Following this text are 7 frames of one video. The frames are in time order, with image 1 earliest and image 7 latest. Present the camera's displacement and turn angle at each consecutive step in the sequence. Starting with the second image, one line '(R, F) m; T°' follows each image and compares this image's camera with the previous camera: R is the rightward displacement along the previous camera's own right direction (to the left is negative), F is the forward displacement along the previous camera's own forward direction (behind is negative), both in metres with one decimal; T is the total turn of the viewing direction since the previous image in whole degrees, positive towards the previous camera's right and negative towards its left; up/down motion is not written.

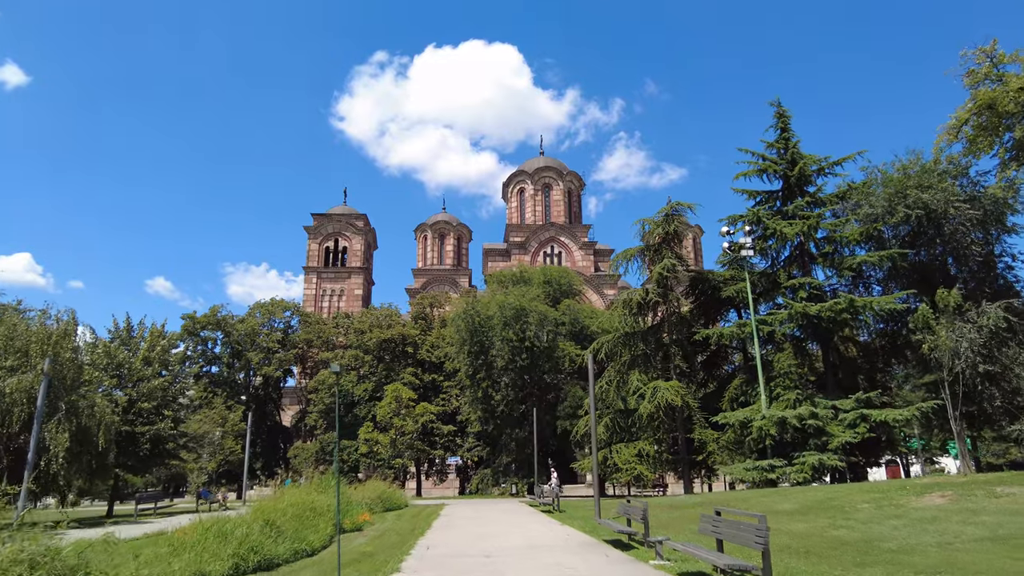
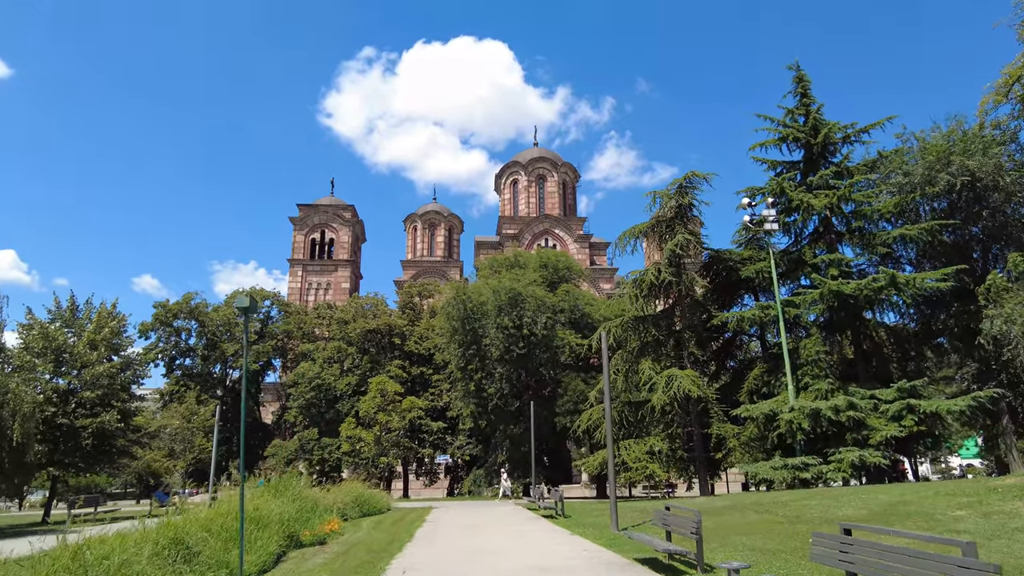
(-0.2, +2.6) m; +1°
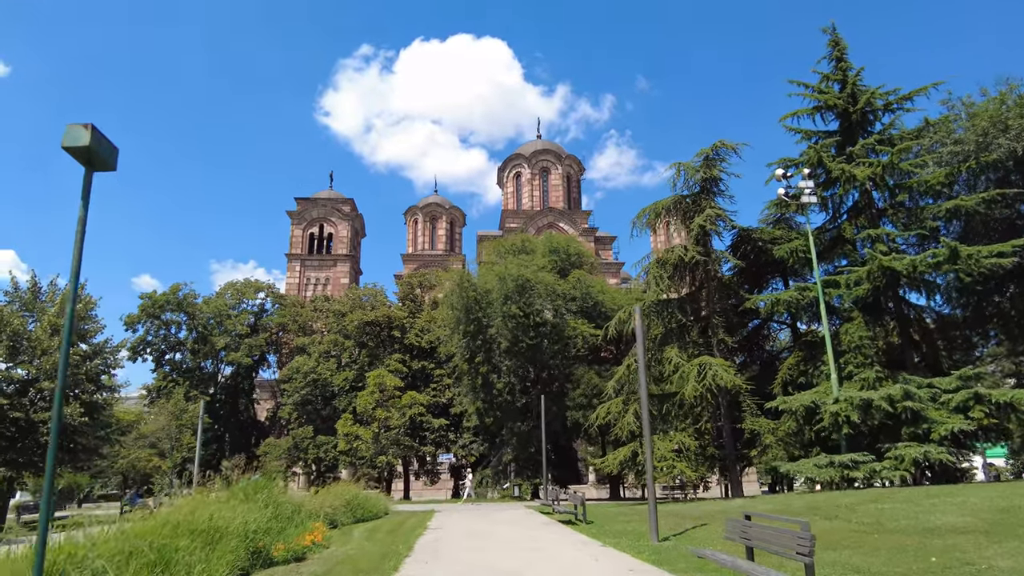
(-0.3, +2.1) m; 0°
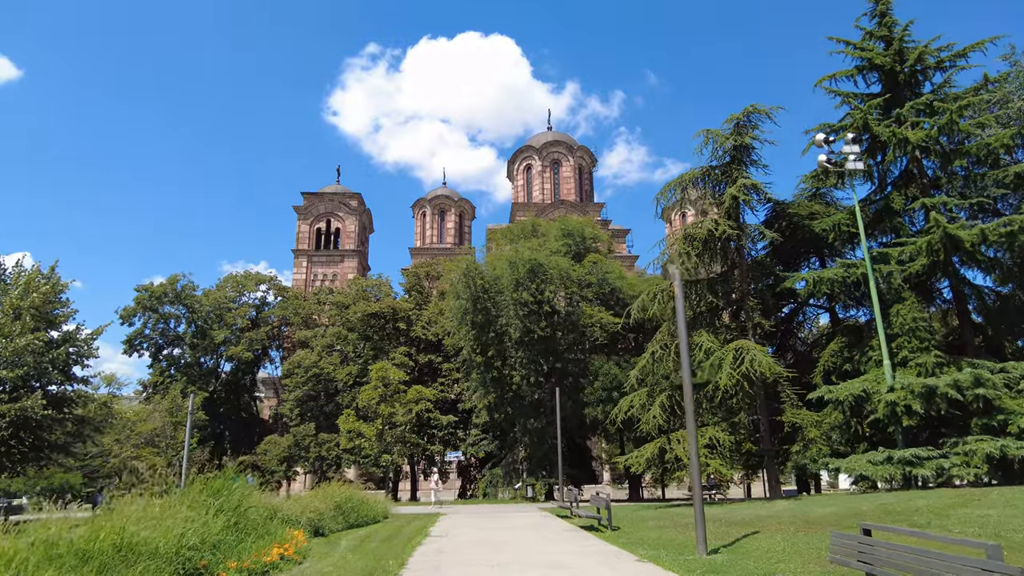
(0.0, +1.9) m; -1°
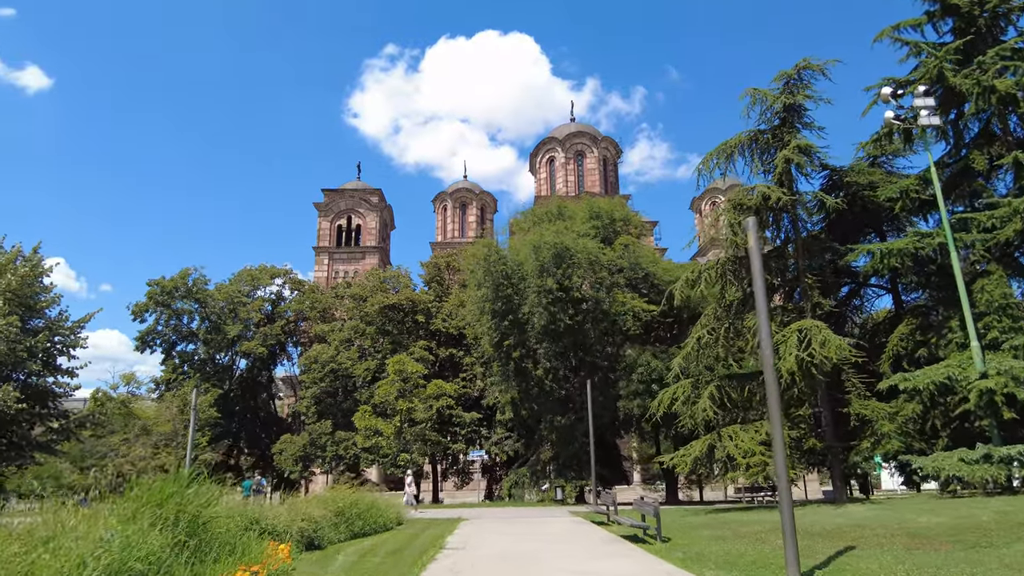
(-0.1, +1.9) m; -2°
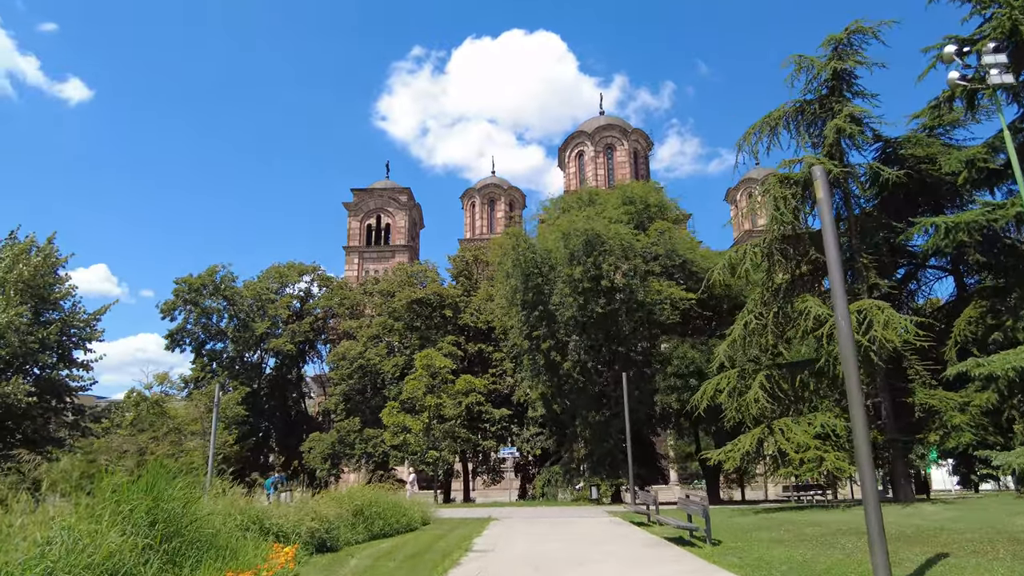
(0.0, +1.0) m; -3°
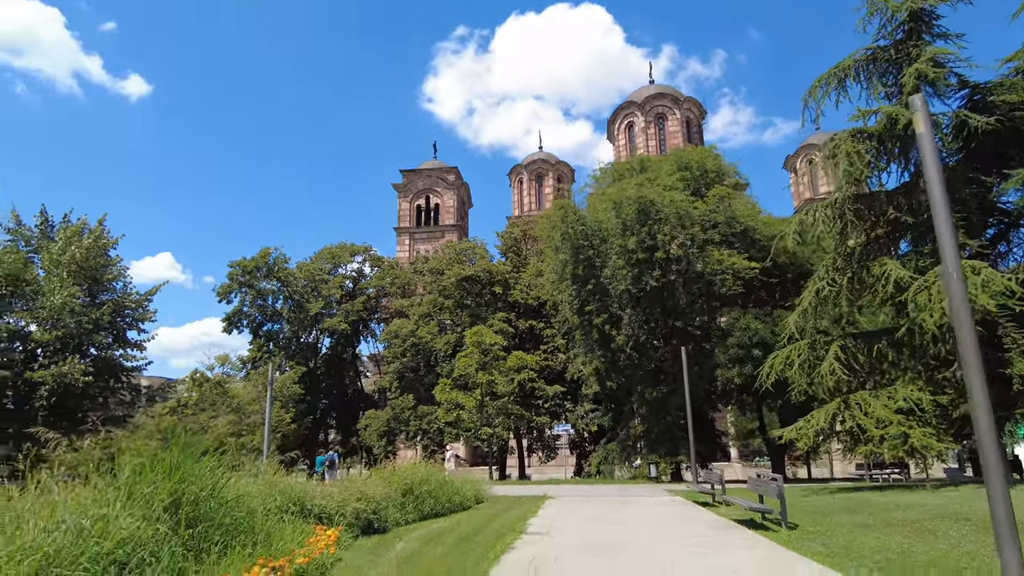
(0.0, +0.7) m; -5°
